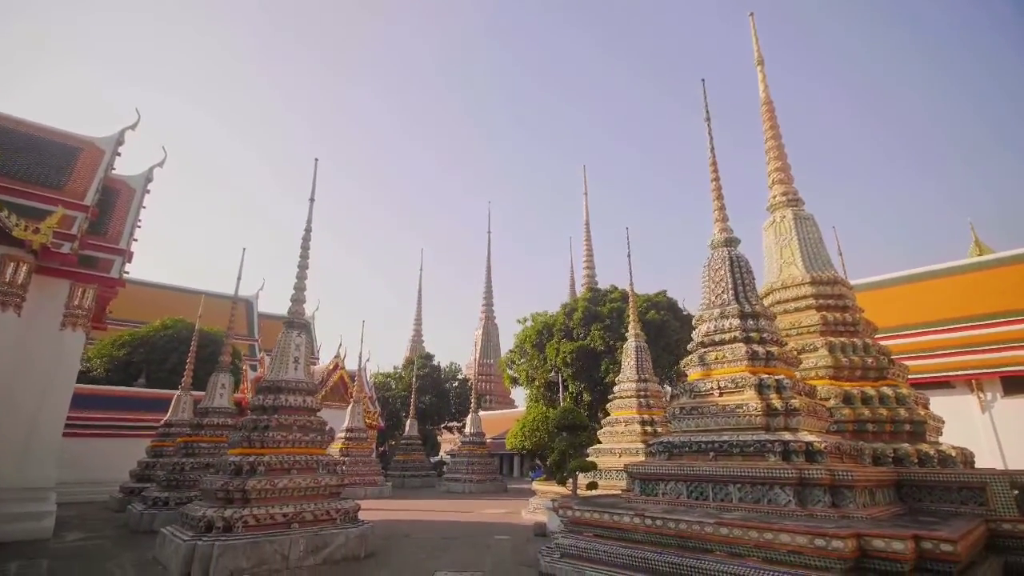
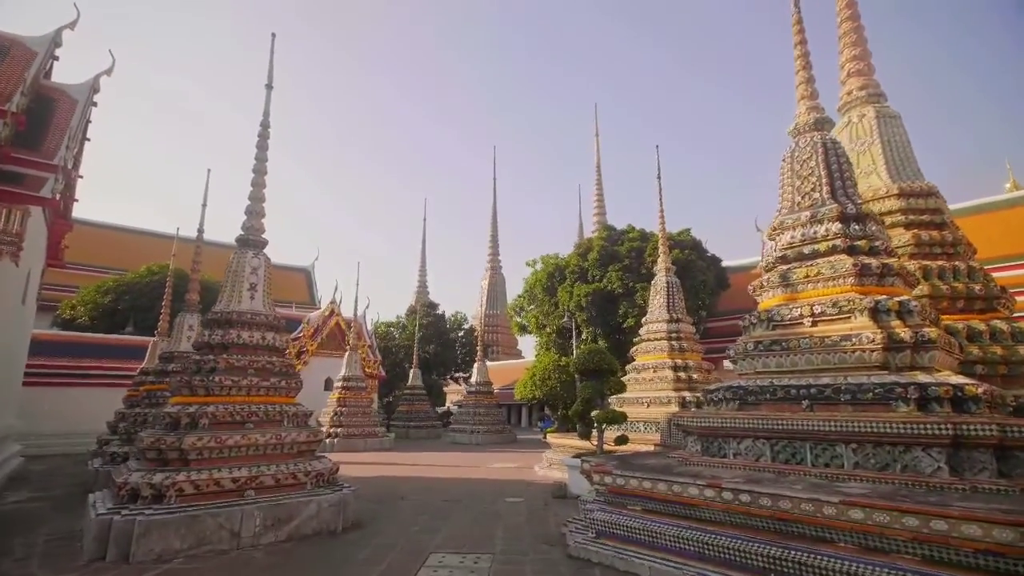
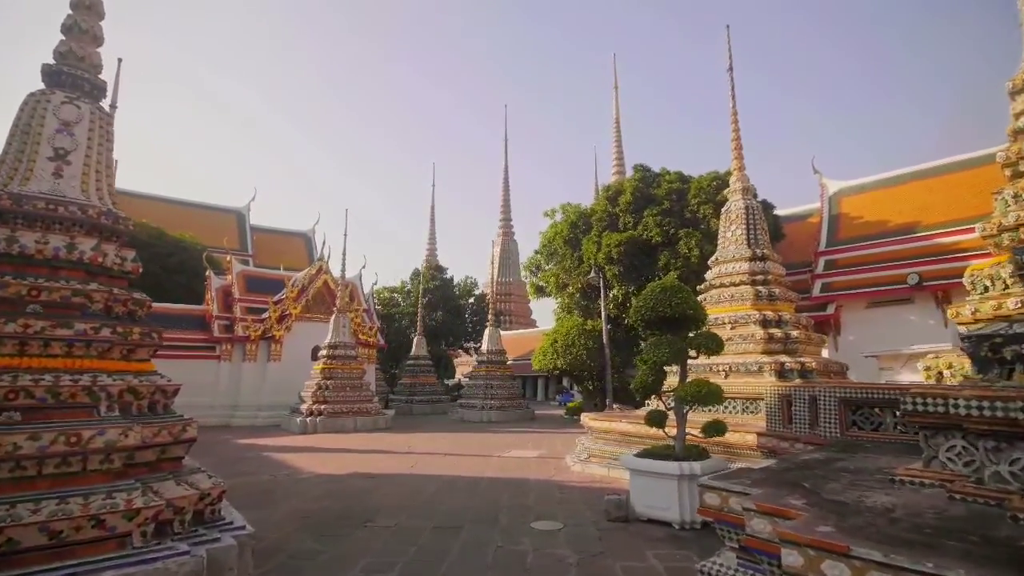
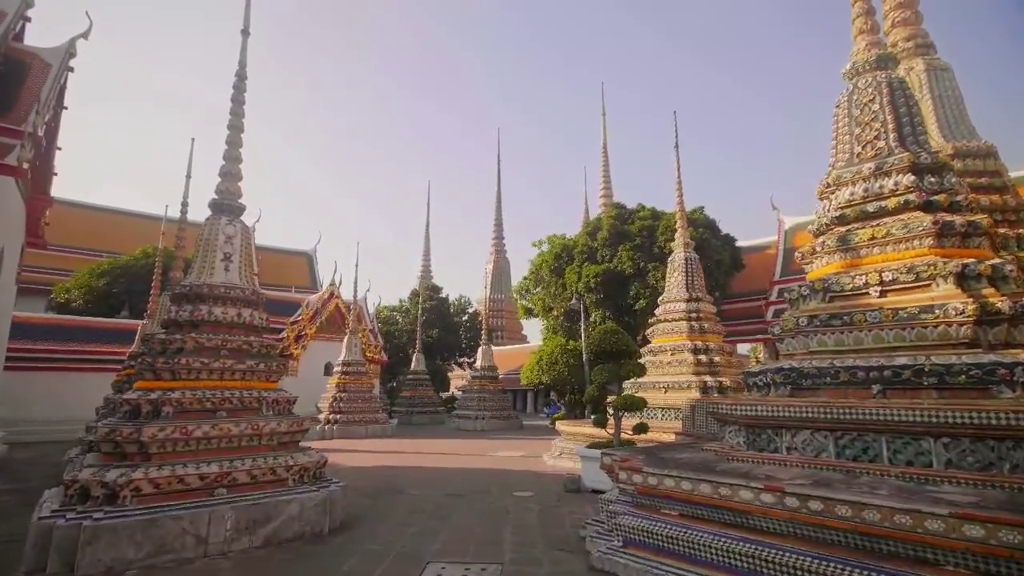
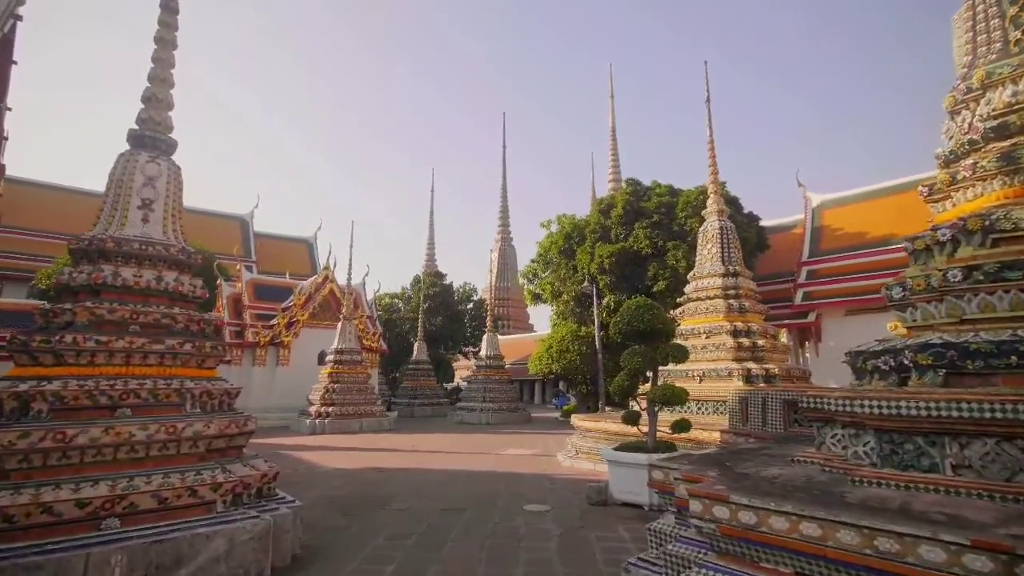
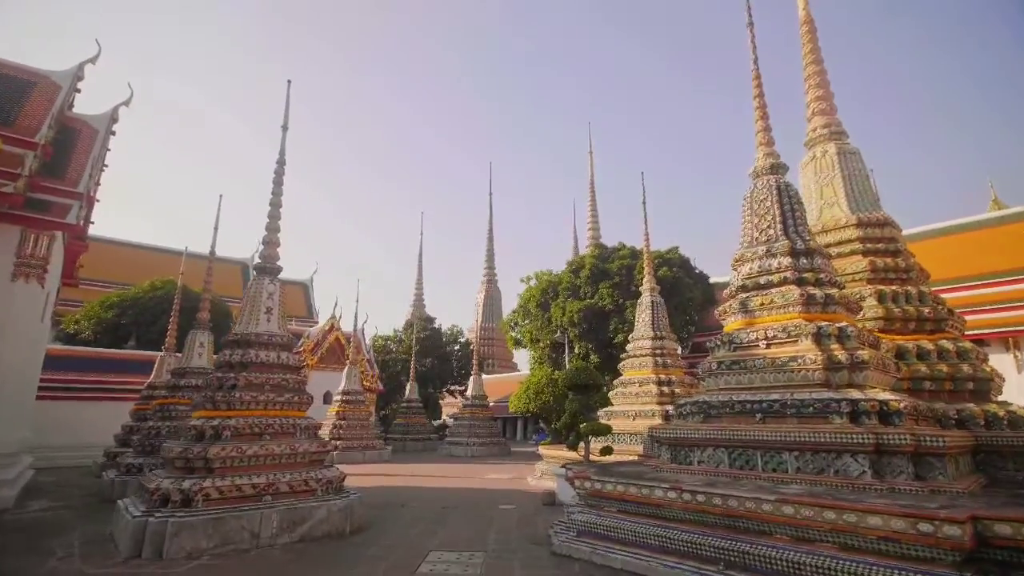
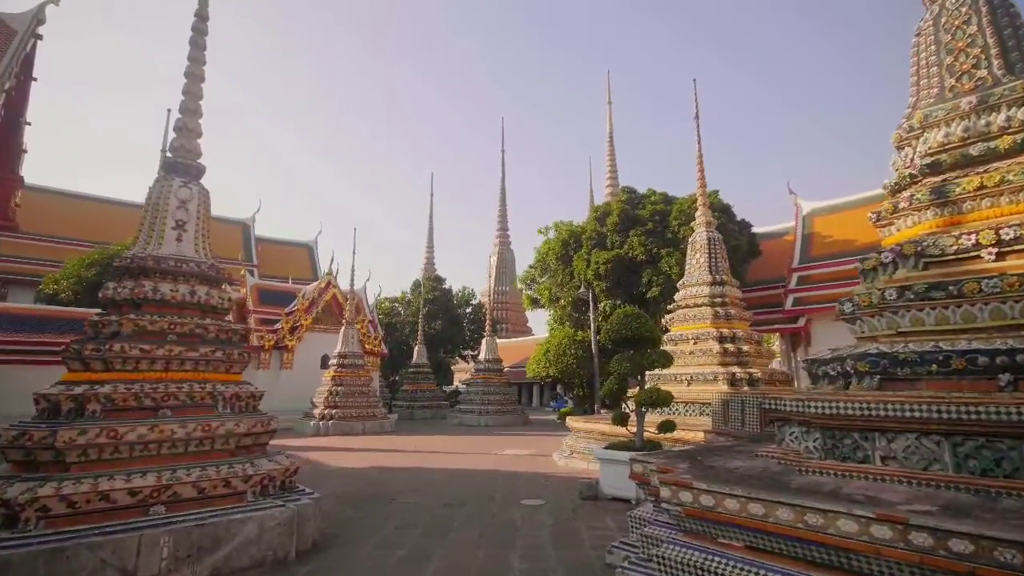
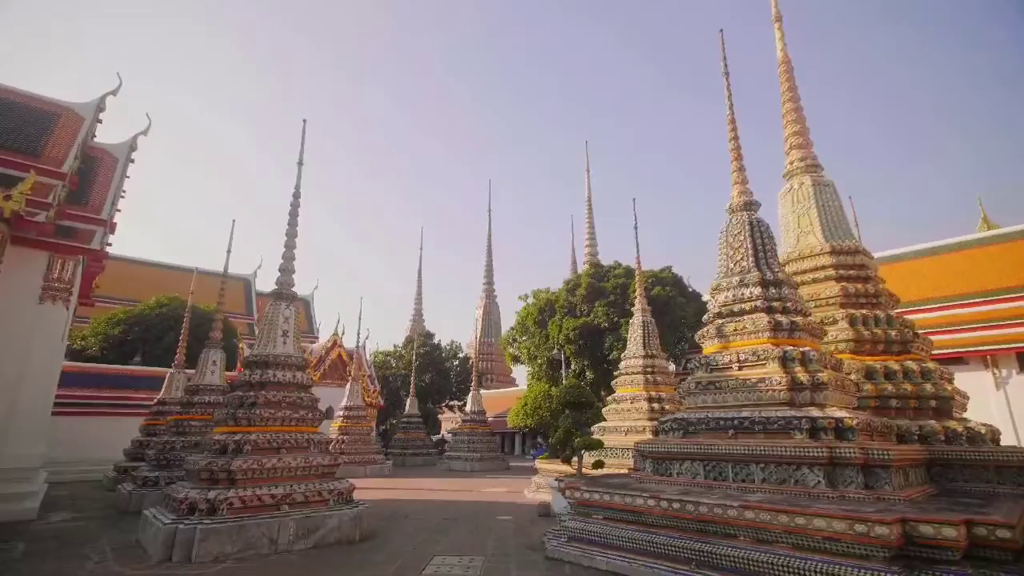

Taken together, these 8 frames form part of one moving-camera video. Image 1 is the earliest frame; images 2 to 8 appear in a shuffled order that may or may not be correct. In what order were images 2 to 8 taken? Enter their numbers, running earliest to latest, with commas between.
8, 6, 2, 4, 7, 5, 3
